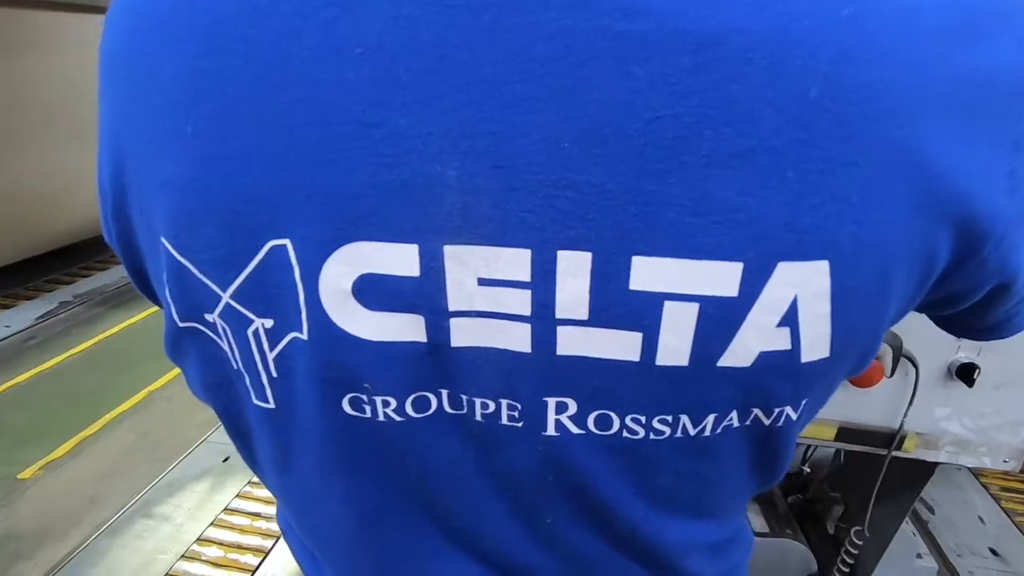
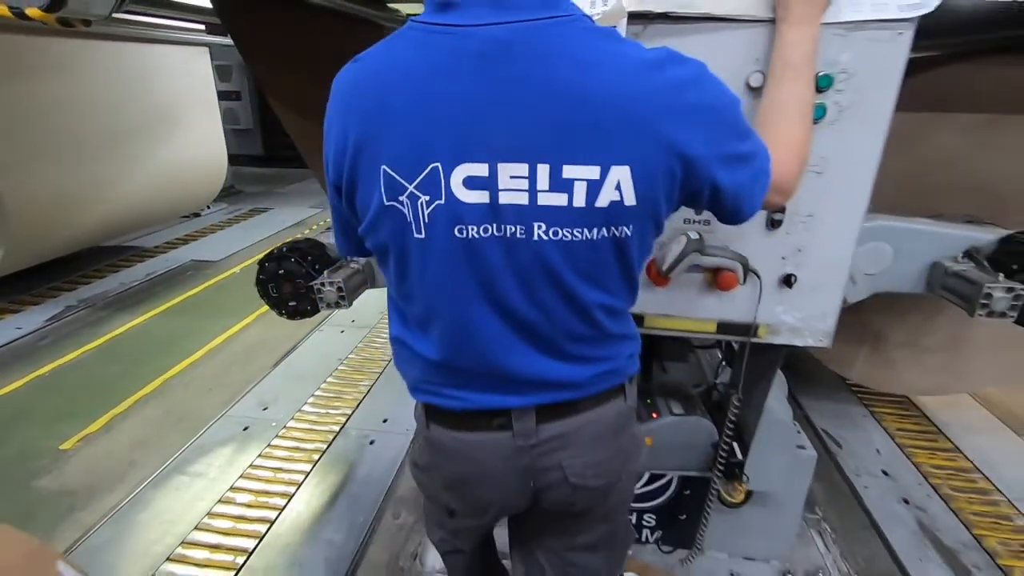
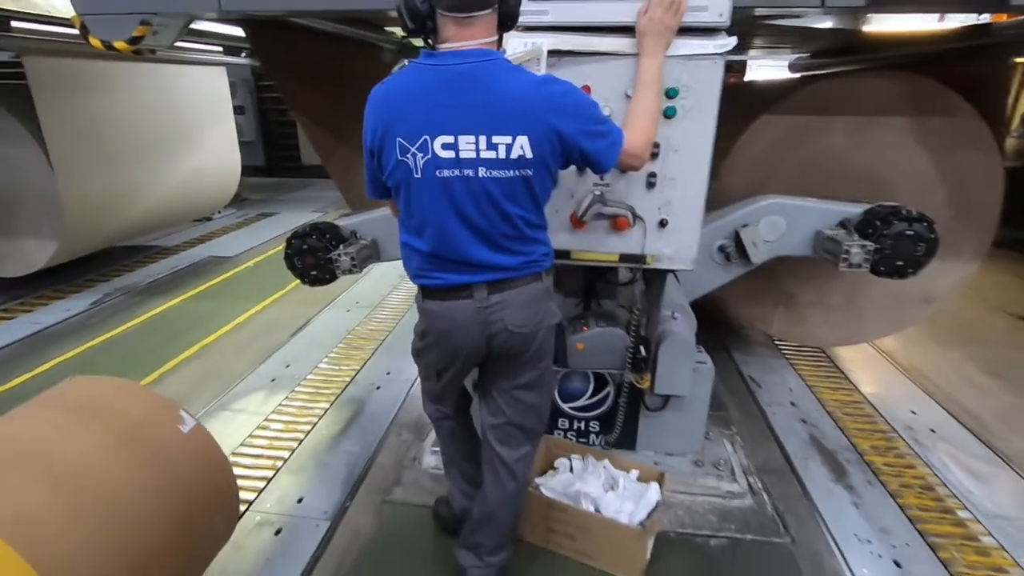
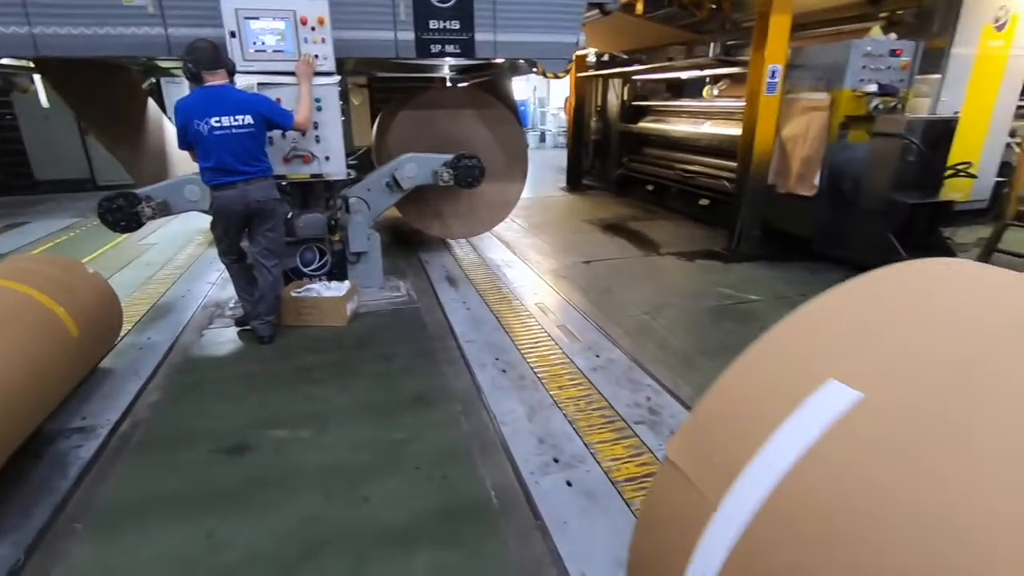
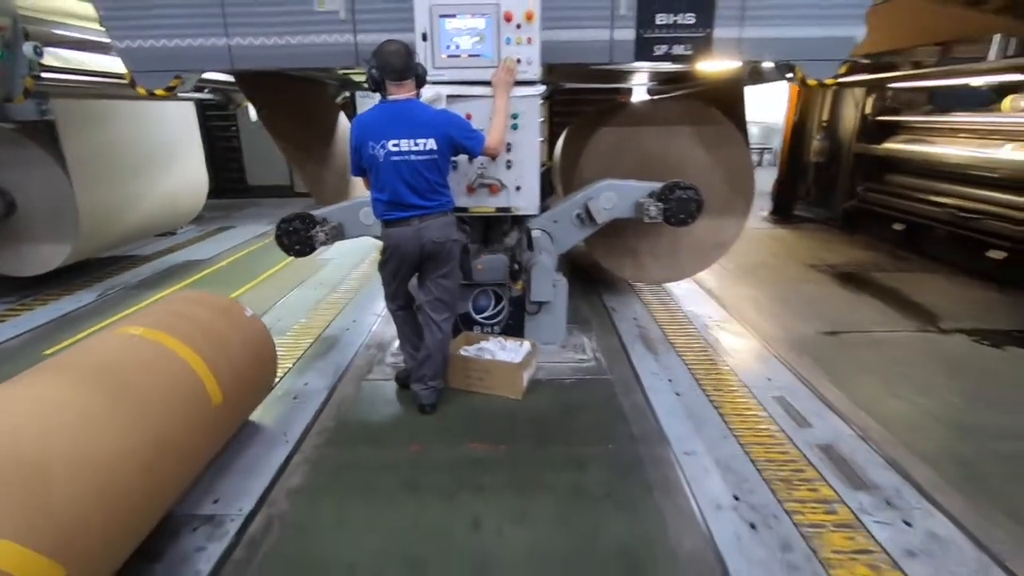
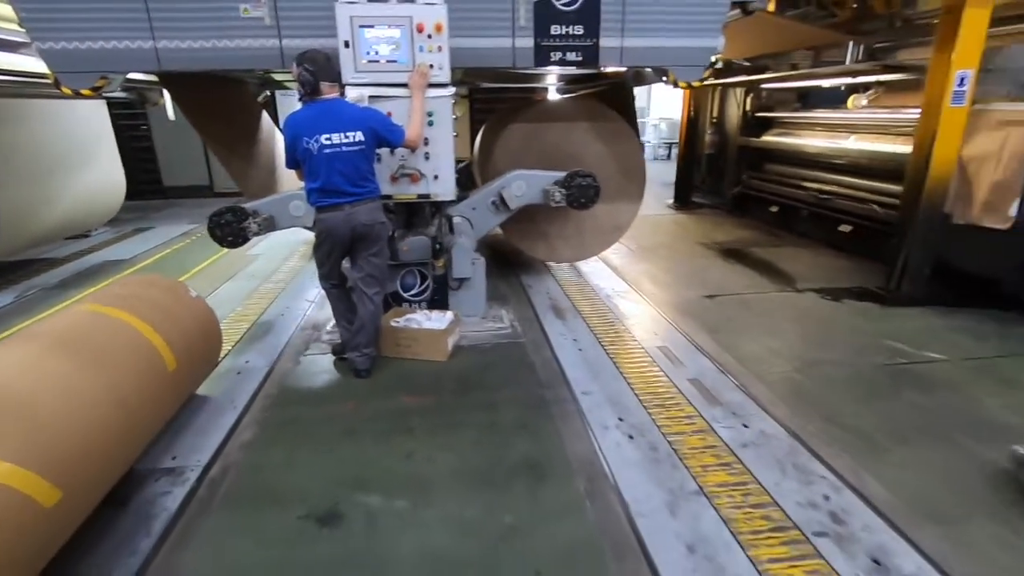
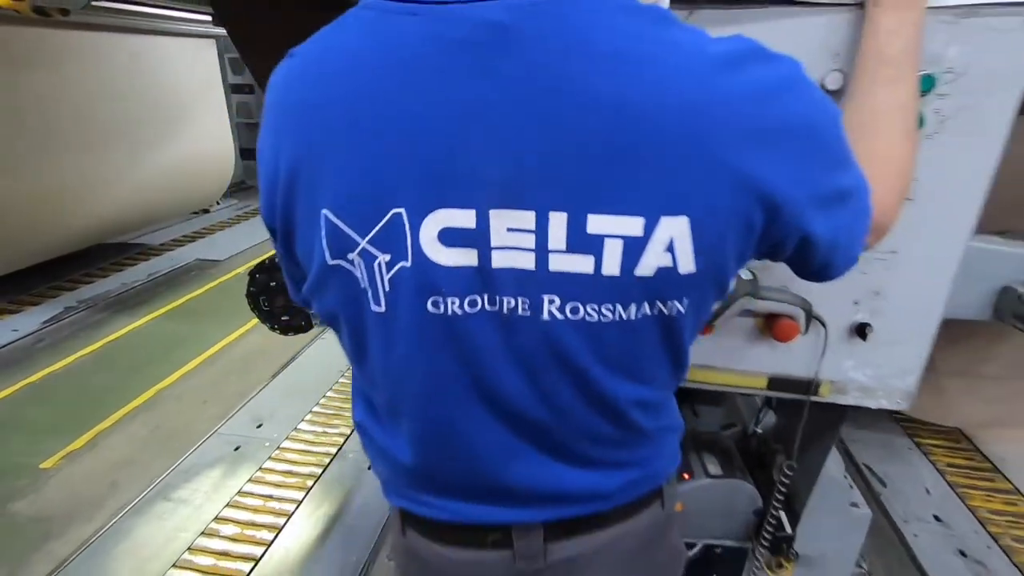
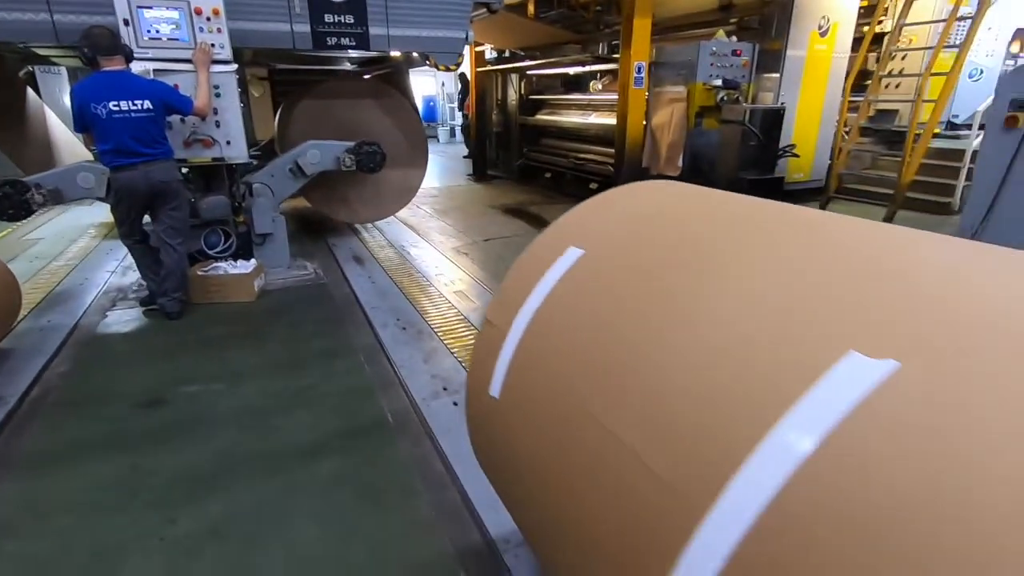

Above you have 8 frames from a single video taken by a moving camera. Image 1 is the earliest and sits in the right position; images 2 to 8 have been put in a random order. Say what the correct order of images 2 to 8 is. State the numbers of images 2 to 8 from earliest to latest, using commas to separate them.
7, 2, 3, 5, 6, 4, 8
